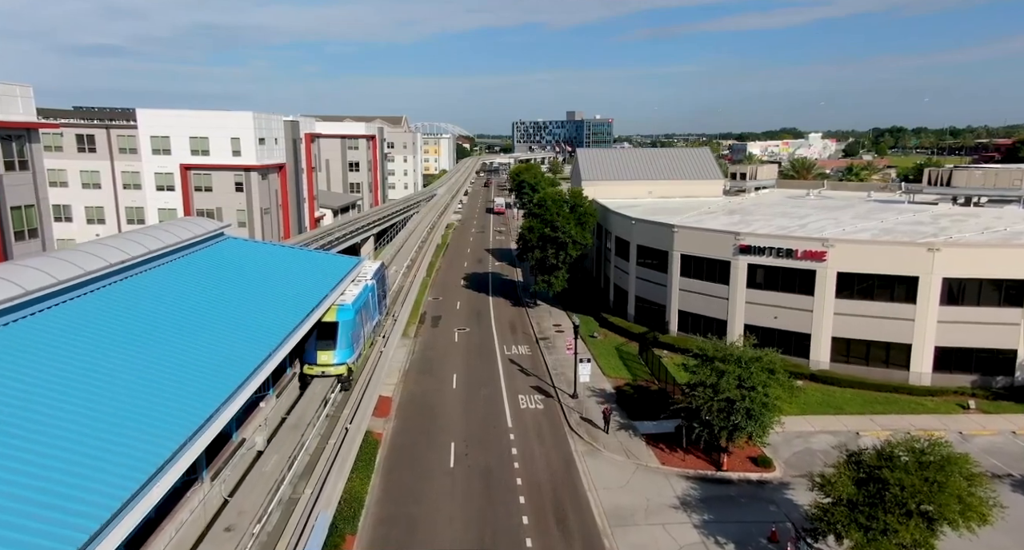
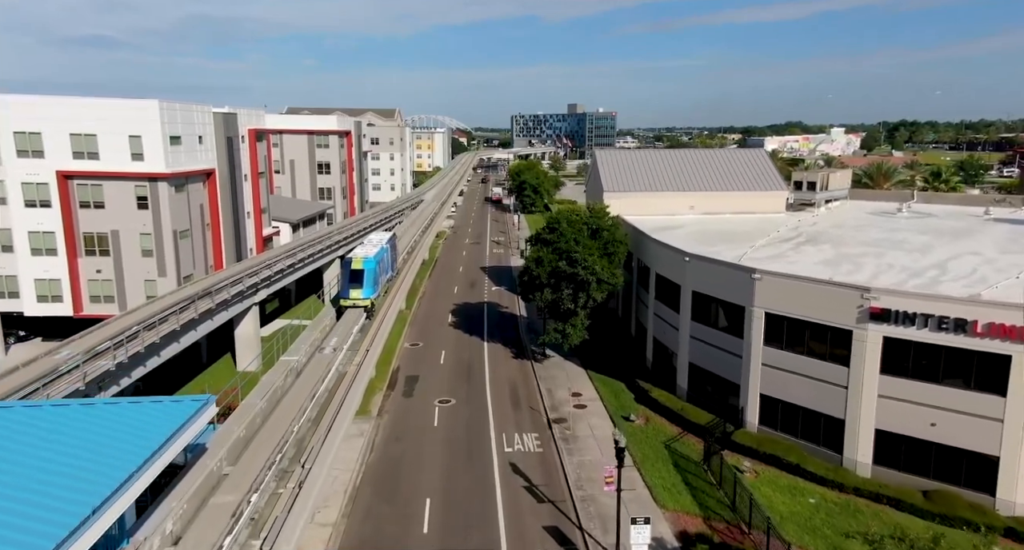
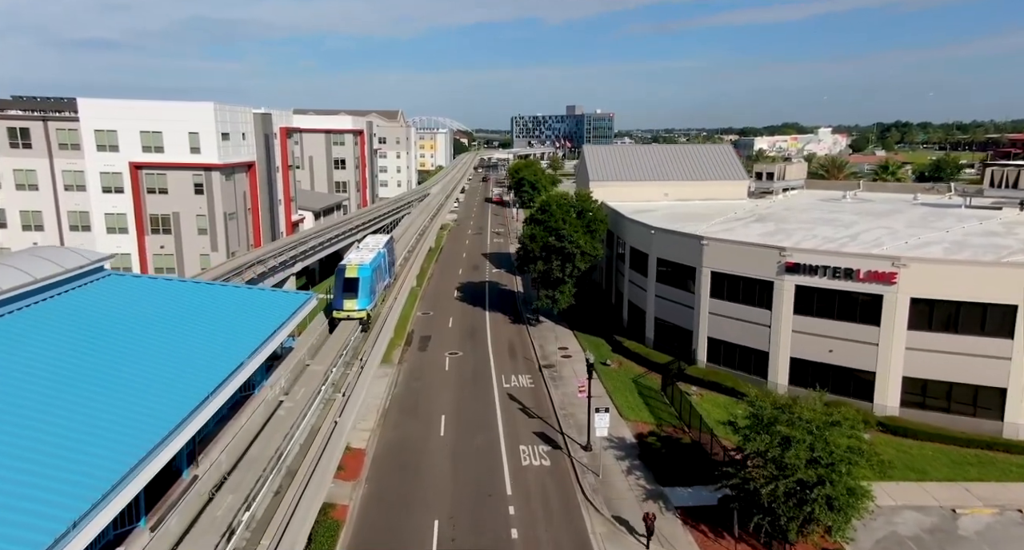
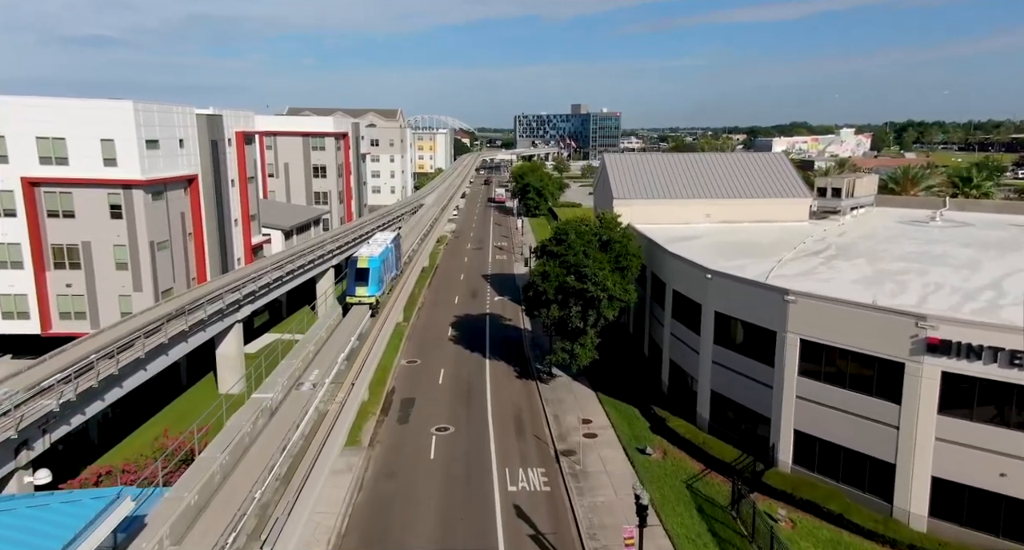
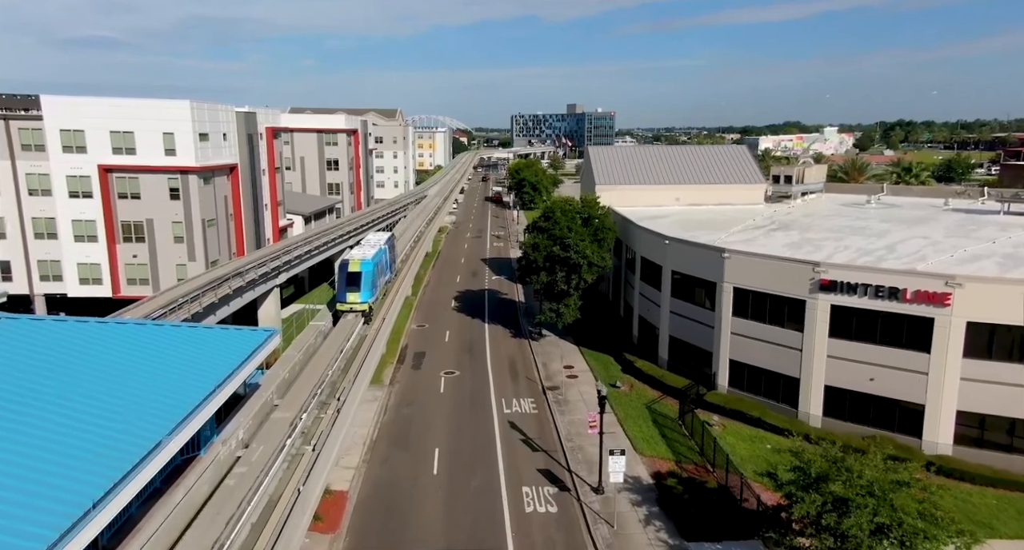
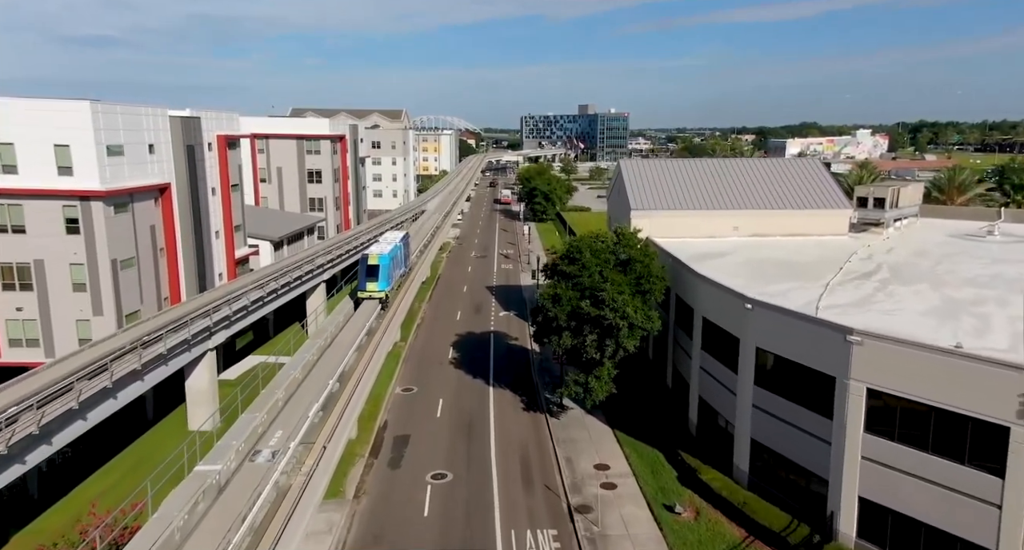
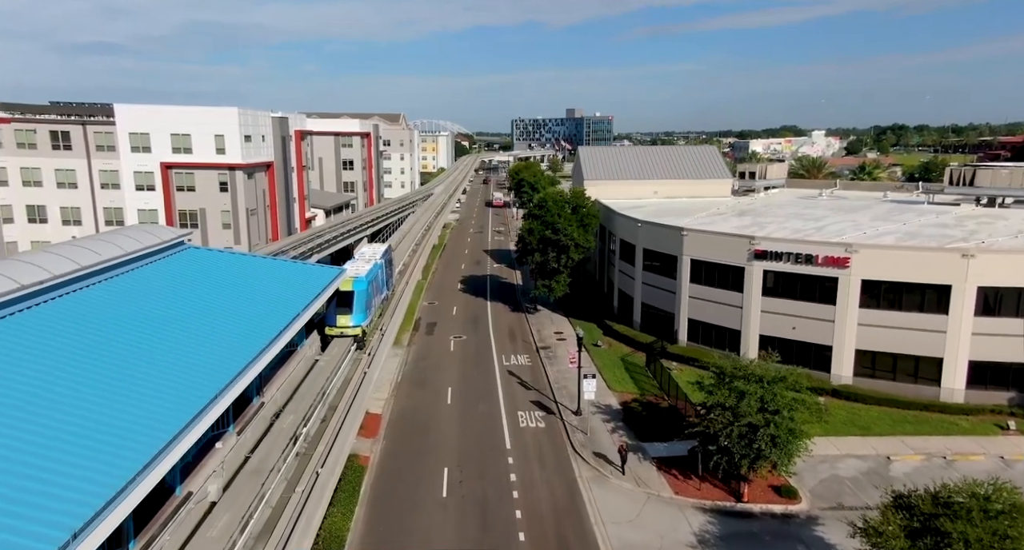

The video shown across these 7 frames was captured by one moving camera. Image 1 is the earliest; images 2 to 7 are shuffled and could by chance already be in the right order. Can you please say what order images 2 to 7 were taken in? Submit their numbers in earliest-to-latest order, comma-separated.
7, 3, 5, 2, 4, 6
